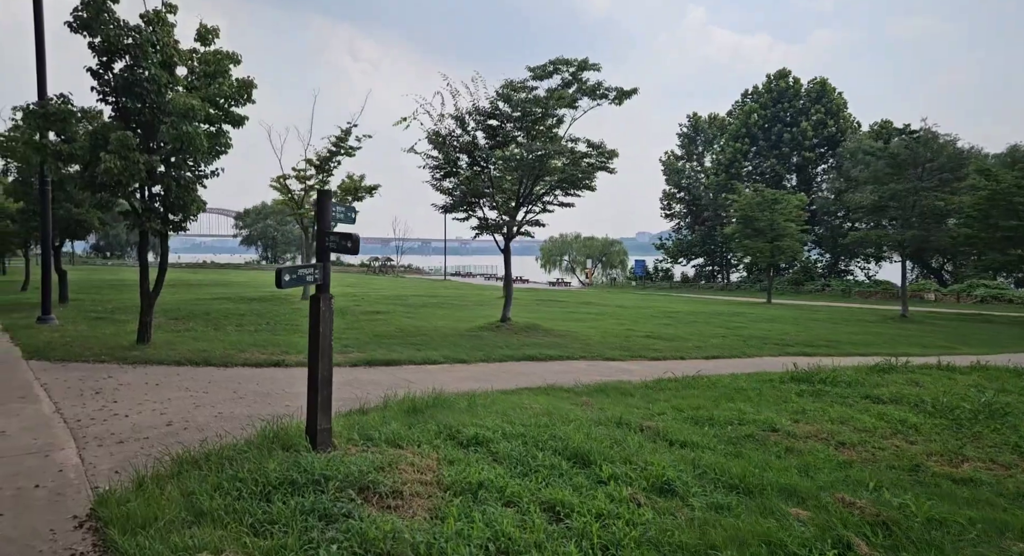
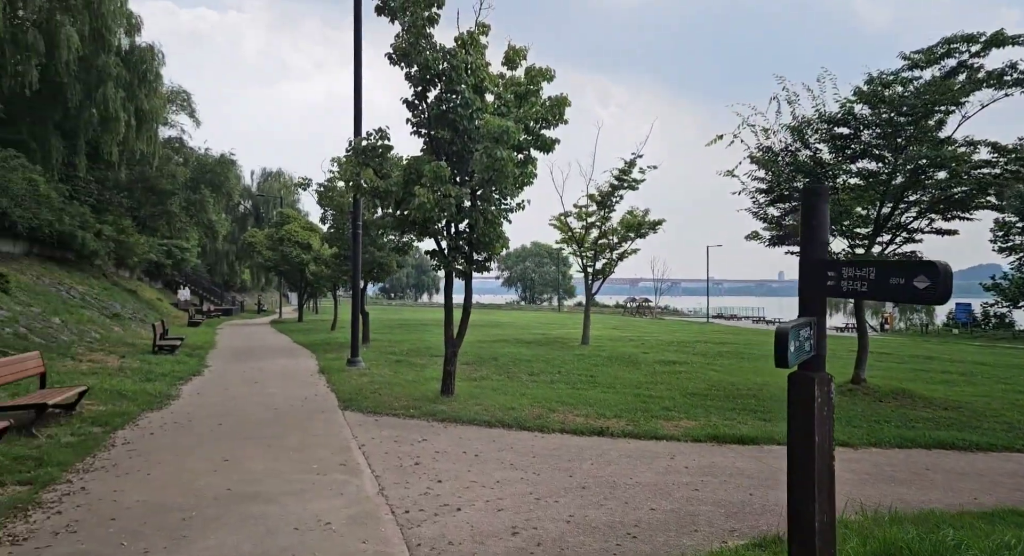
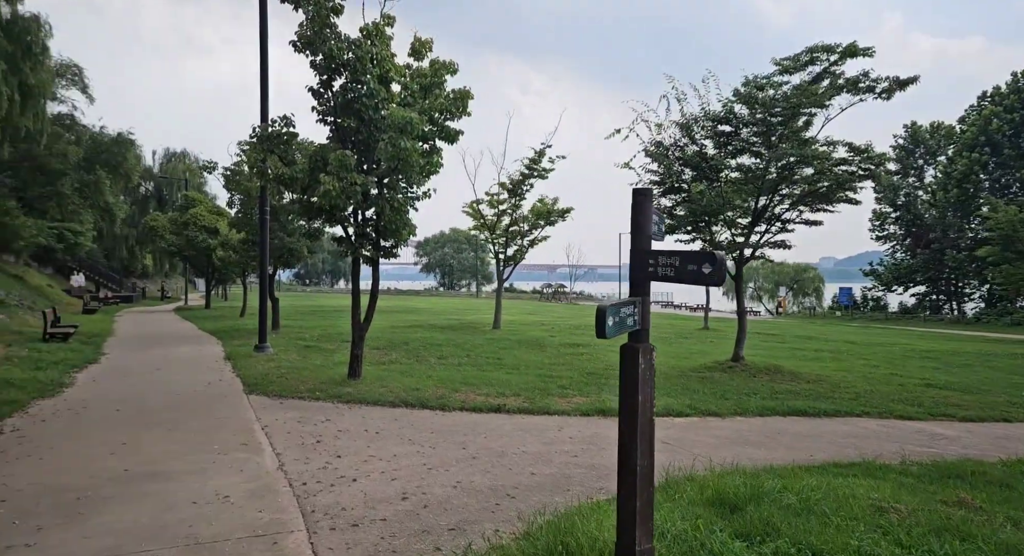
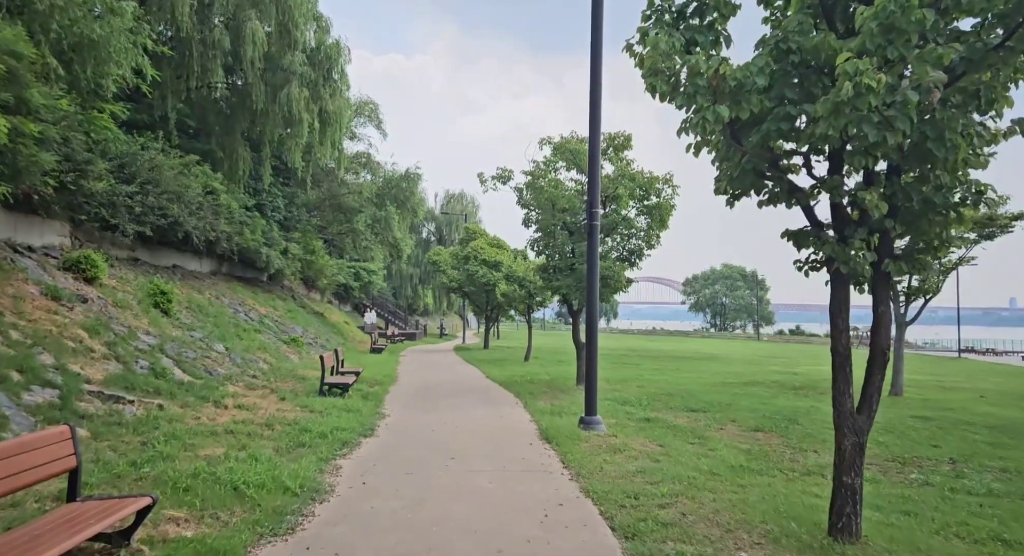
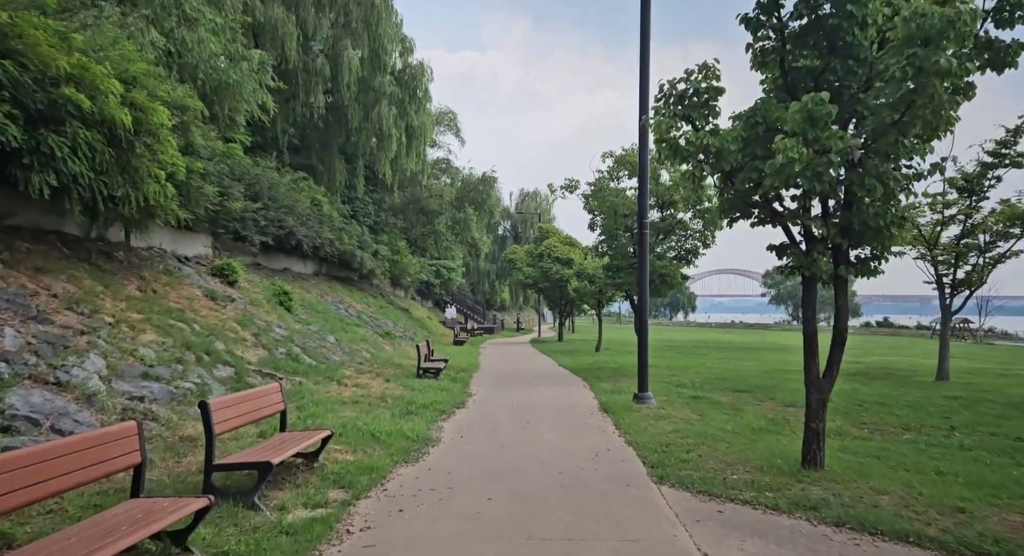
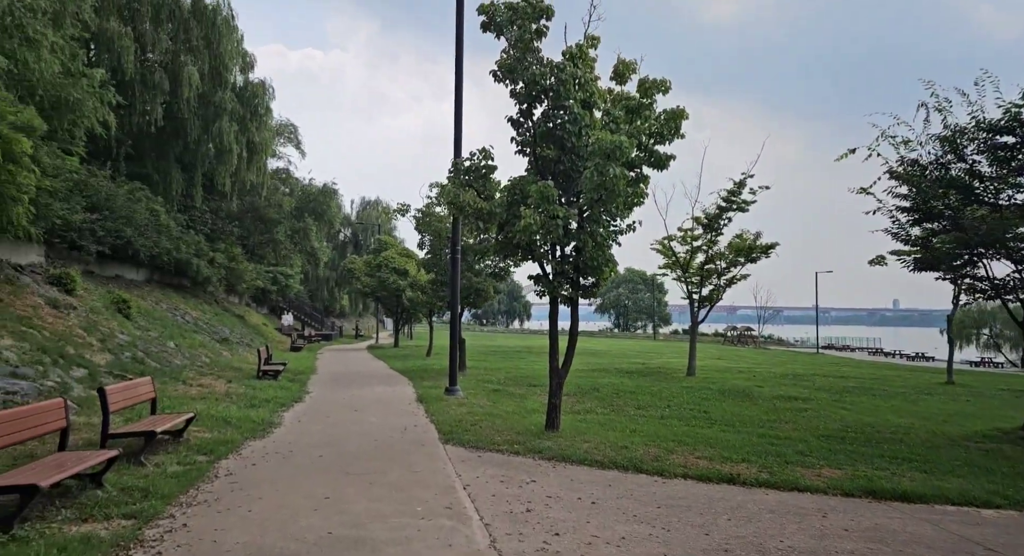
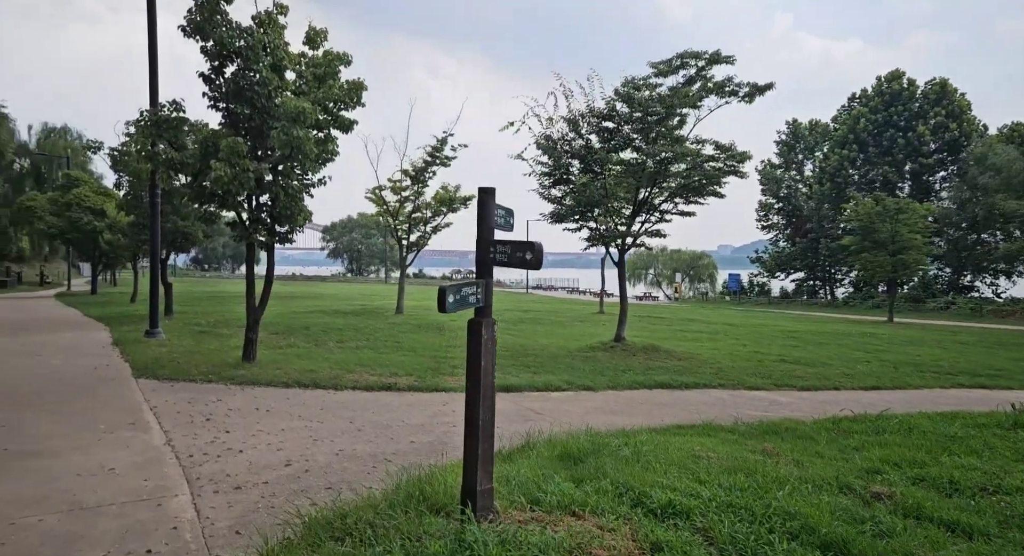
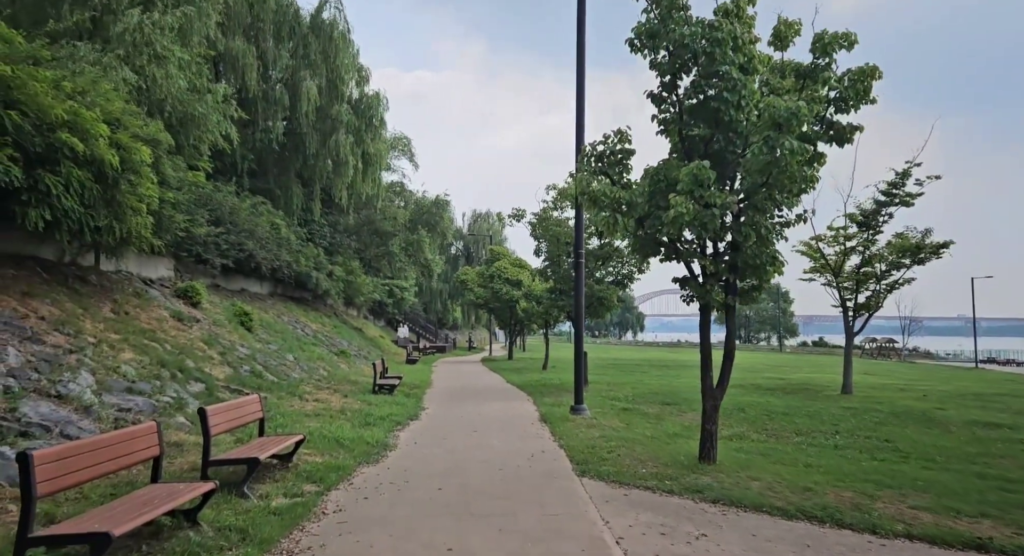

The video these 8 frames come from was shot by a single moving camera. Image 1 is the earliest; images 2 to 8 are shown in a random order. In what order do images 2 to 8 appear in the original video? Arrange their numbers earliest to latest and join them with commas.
7, 3, 2, 6, 8, 5, 4
